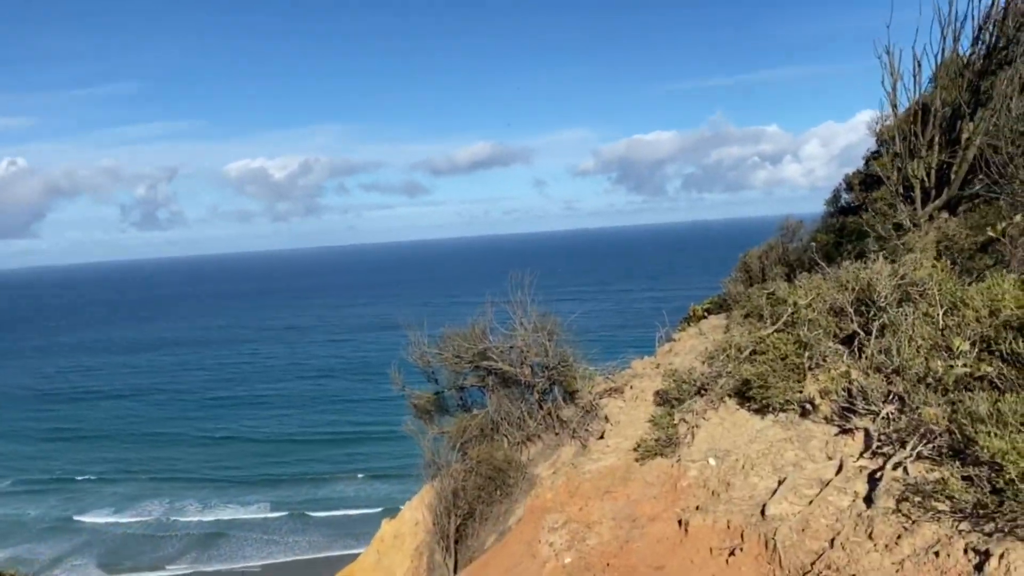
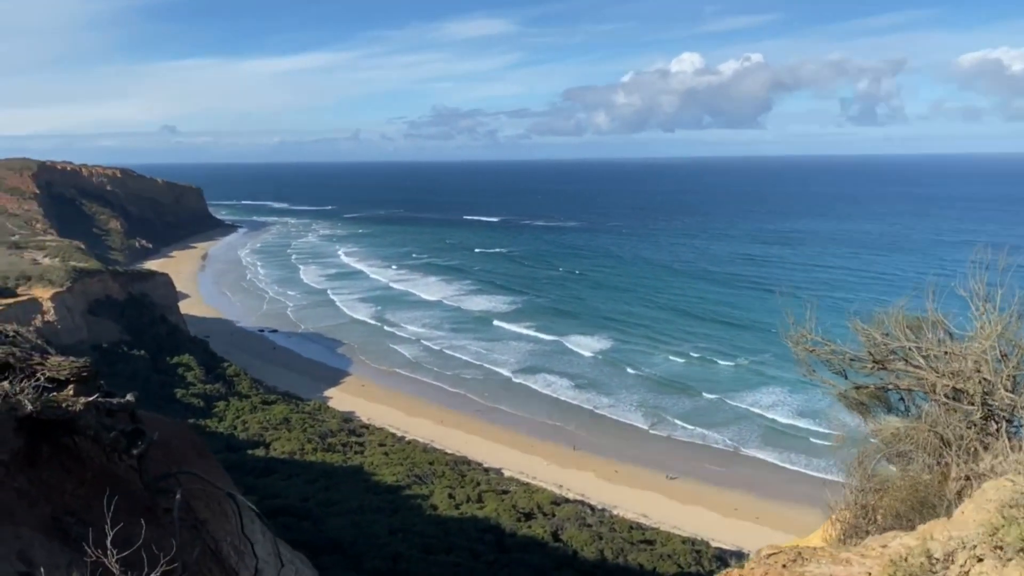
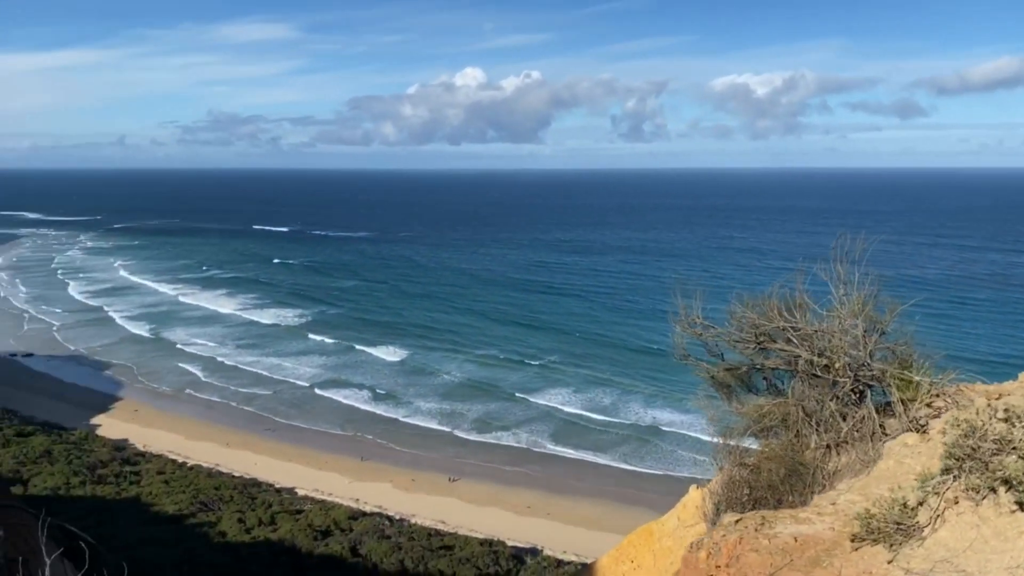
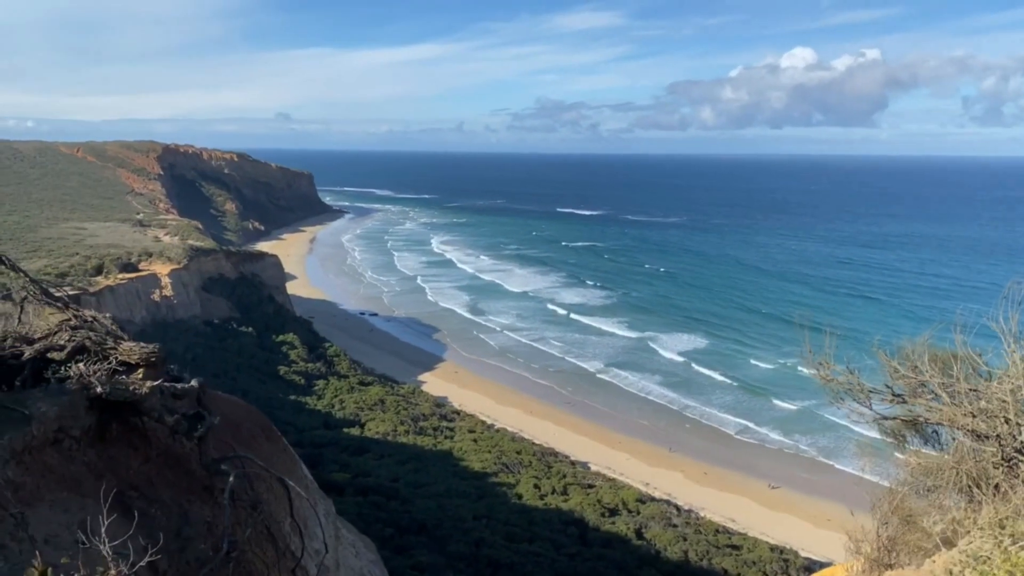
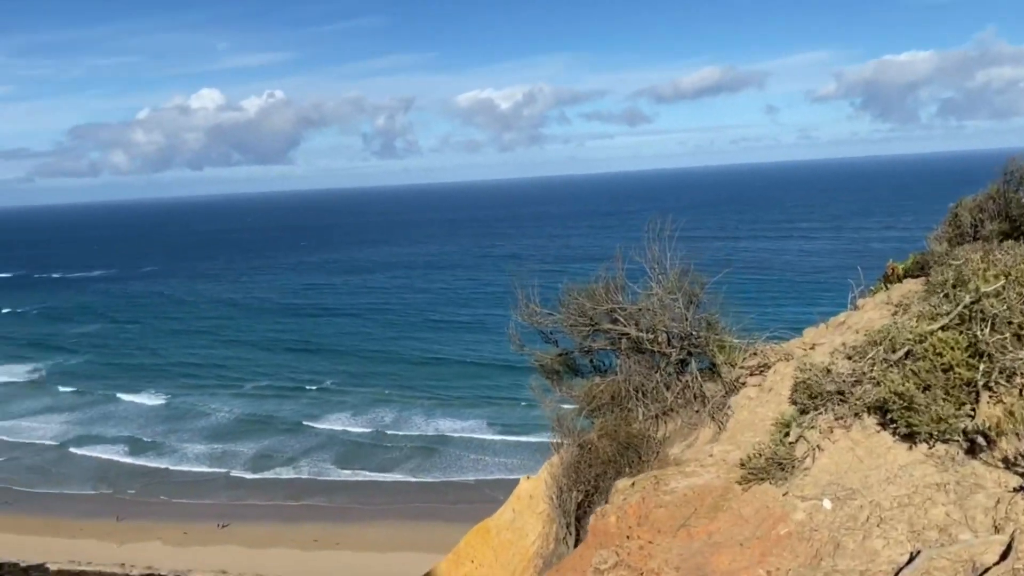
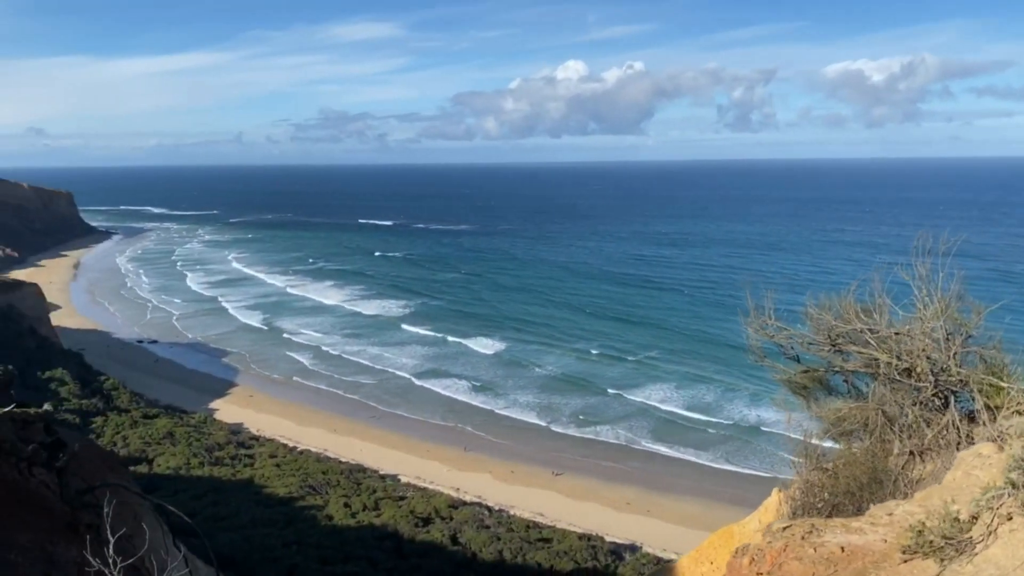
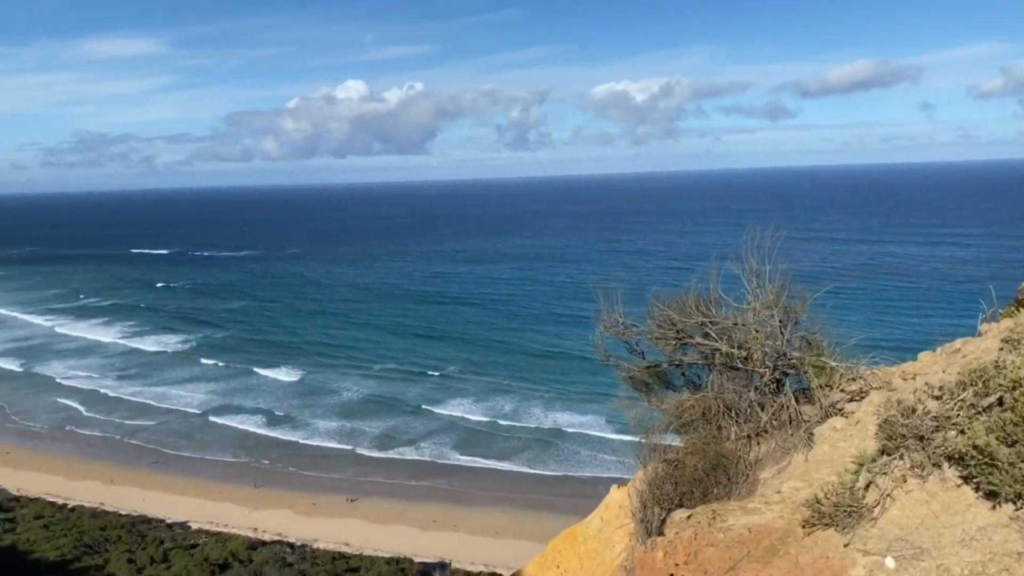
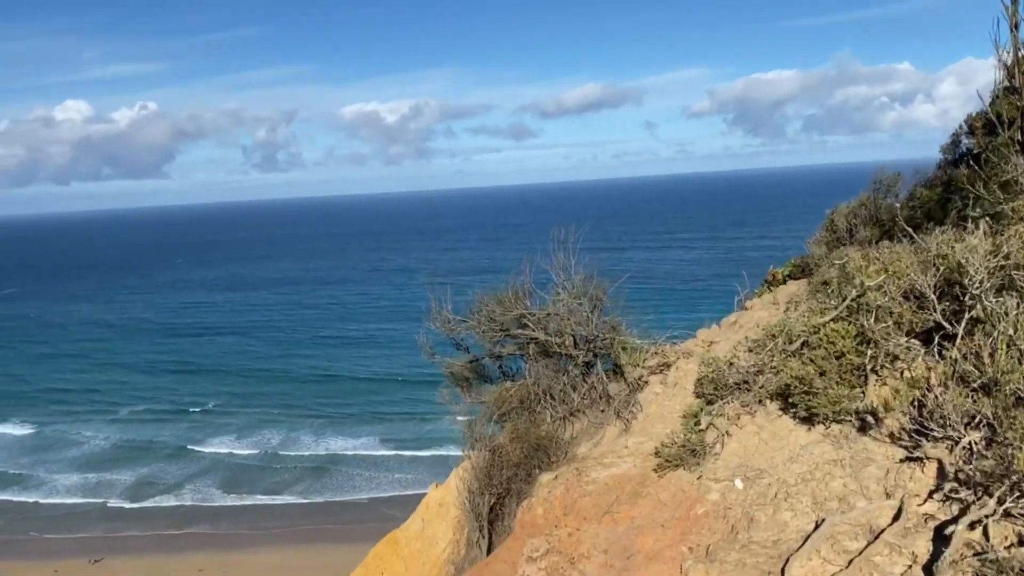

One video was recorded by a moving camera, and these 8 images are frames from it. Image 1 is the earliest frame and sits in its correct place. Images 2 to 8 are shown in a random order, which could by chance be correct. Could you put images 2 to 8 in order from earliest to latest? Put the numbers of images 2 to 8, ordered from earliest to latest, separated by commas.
8, 5, 7, 3, 6, 2, 4
